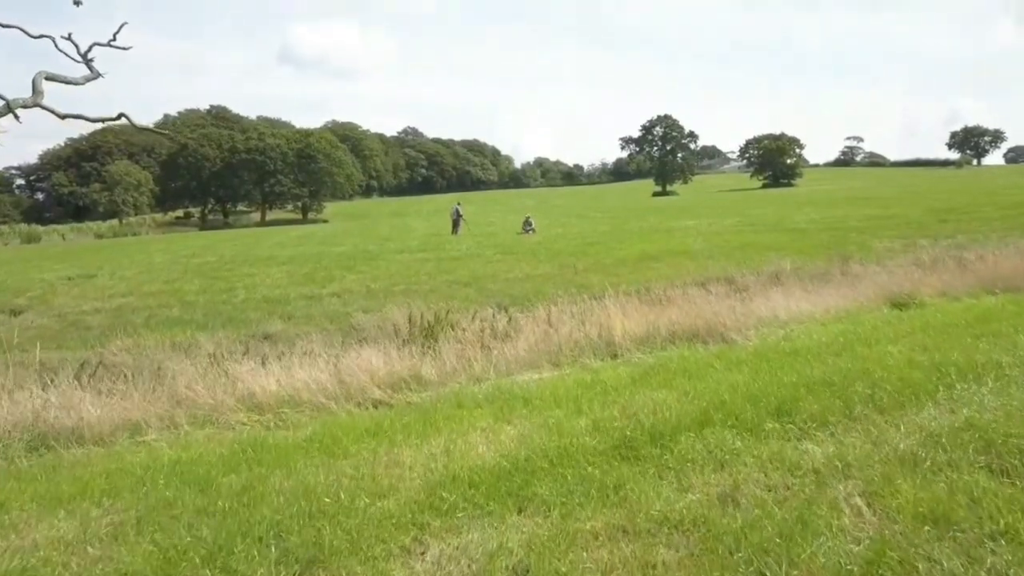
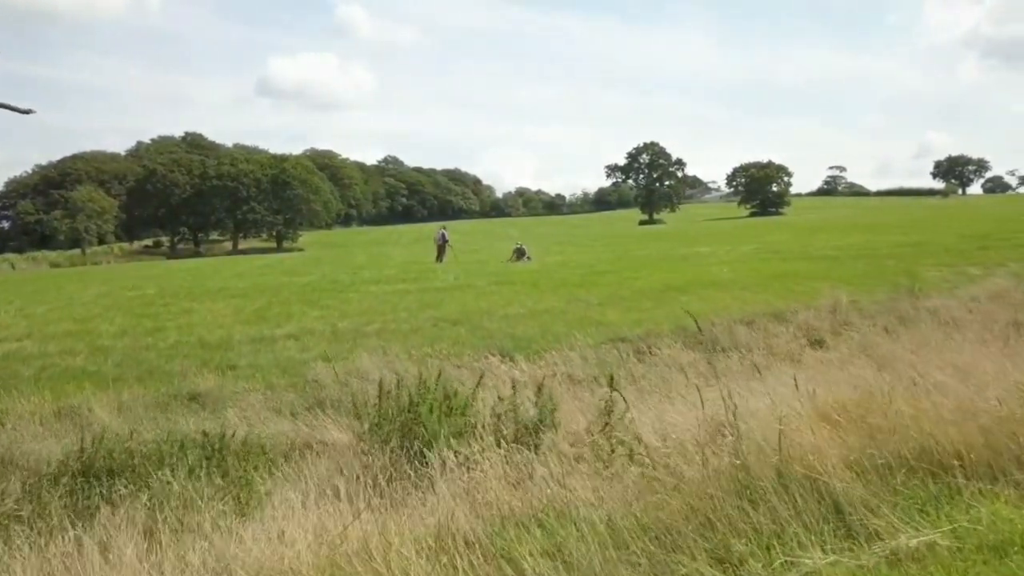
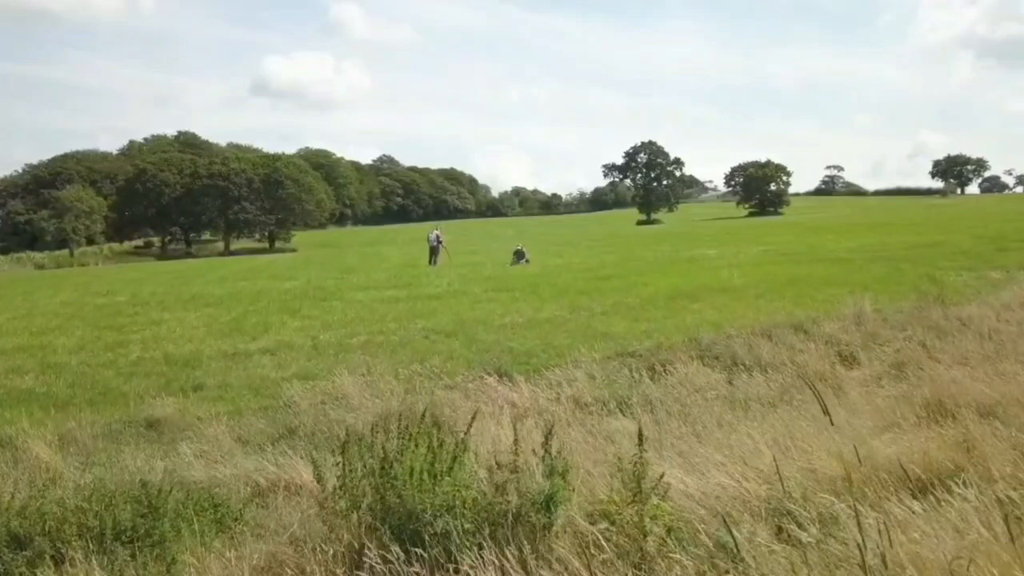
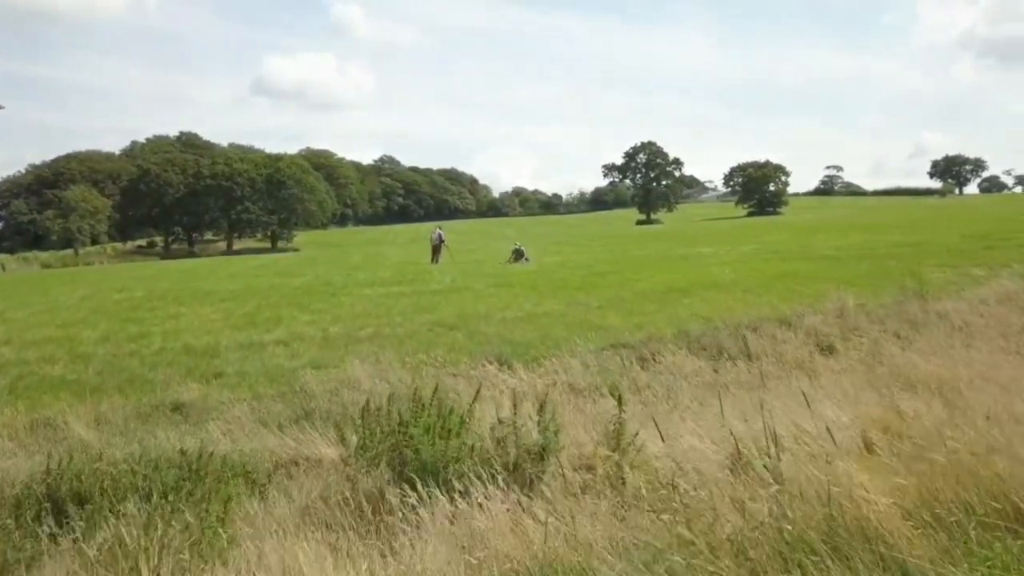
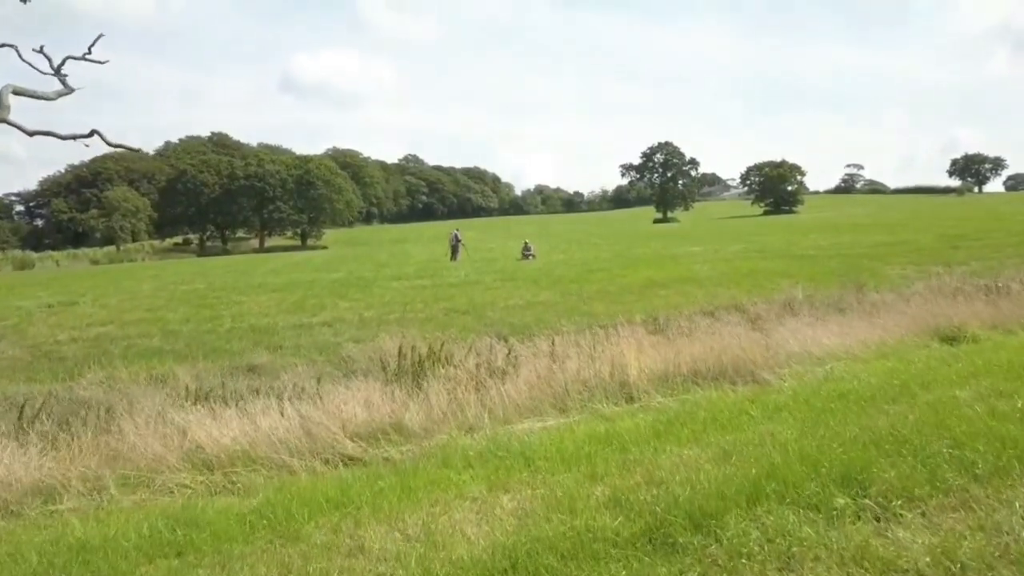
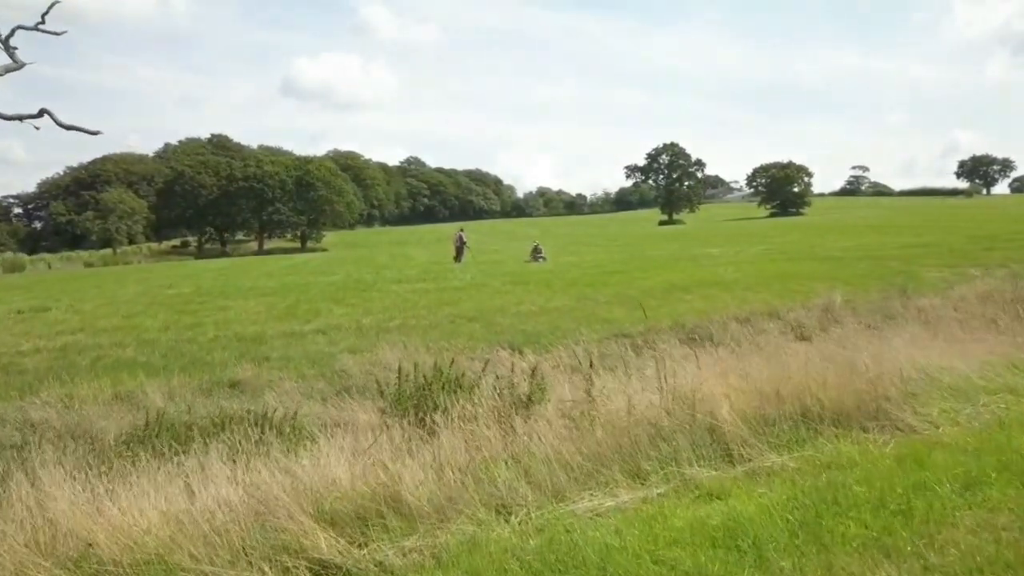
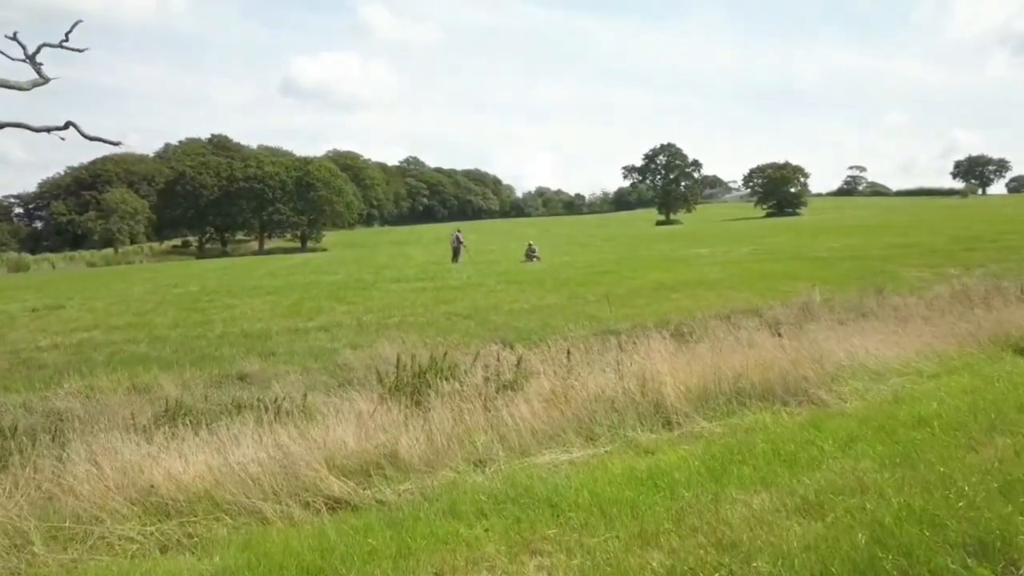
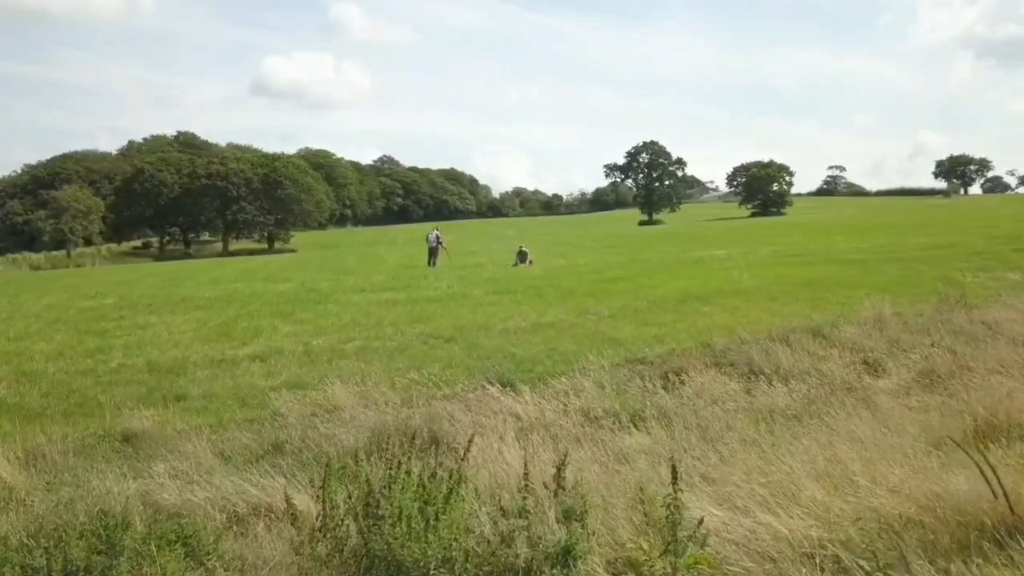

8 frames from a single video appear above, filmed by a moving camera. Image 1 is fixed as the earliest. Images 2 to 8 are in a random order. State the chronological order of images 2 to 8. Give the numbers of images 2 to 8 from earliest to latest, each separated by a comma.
5, 7, 6, 2, 4, 3, 8
